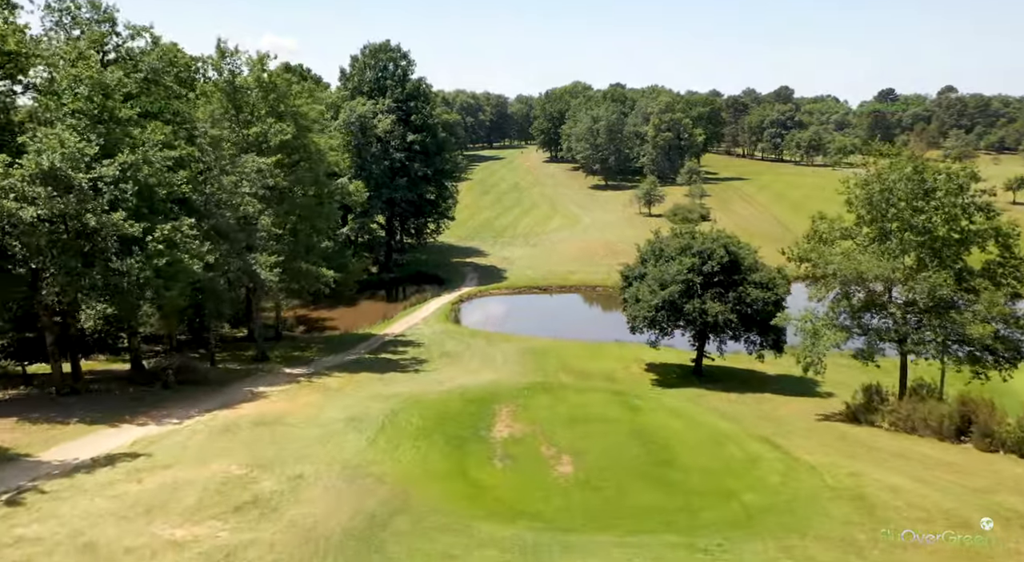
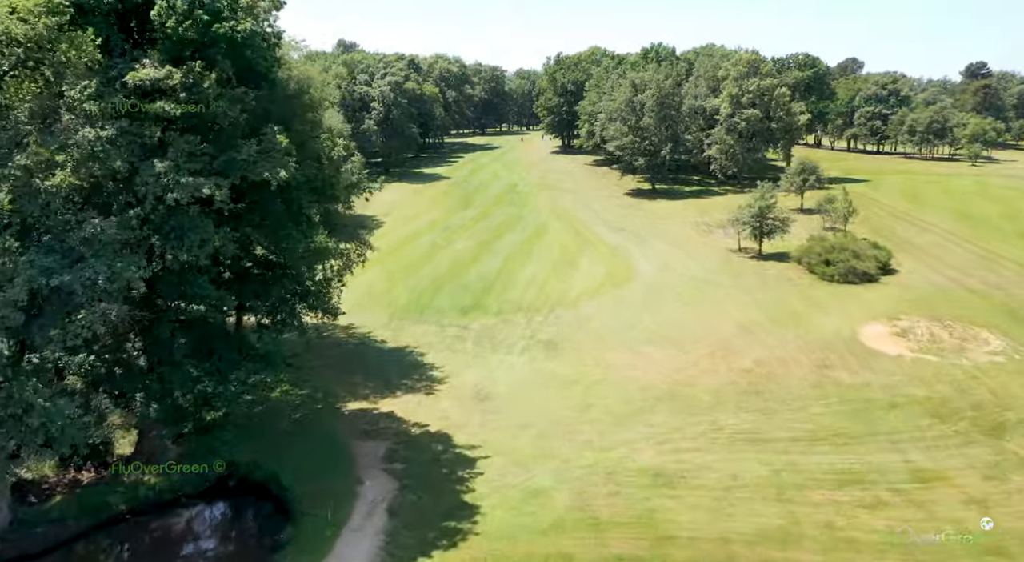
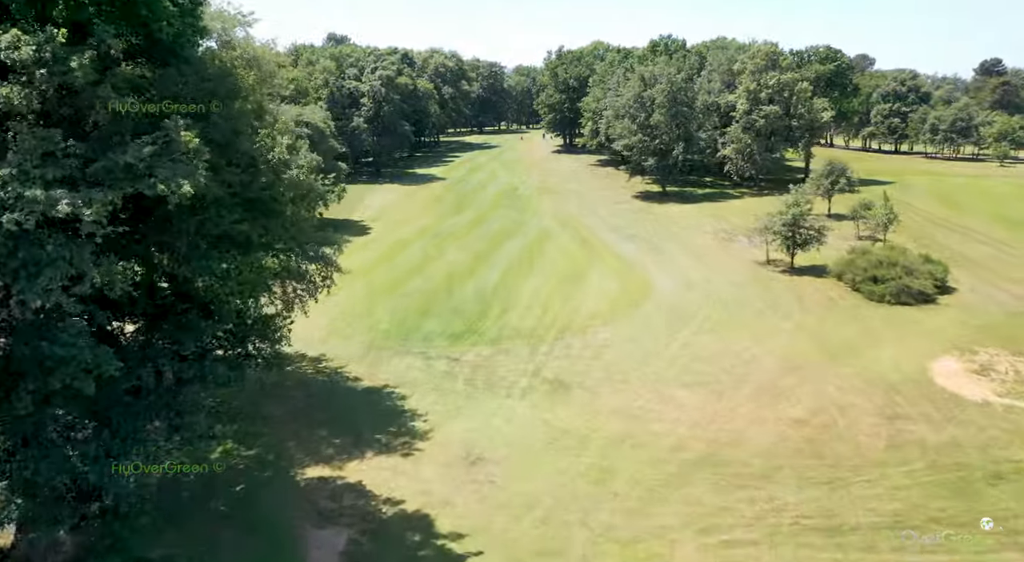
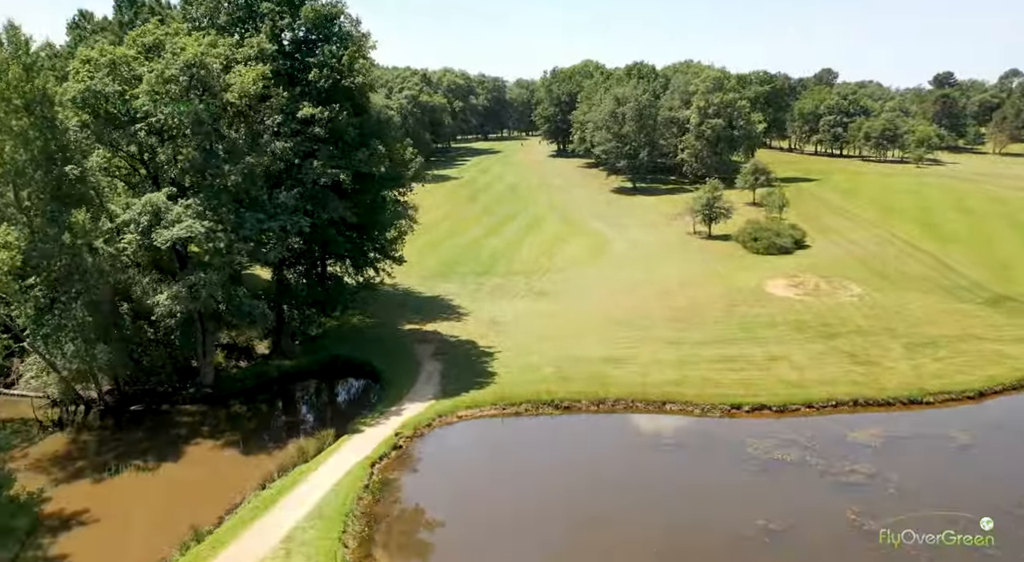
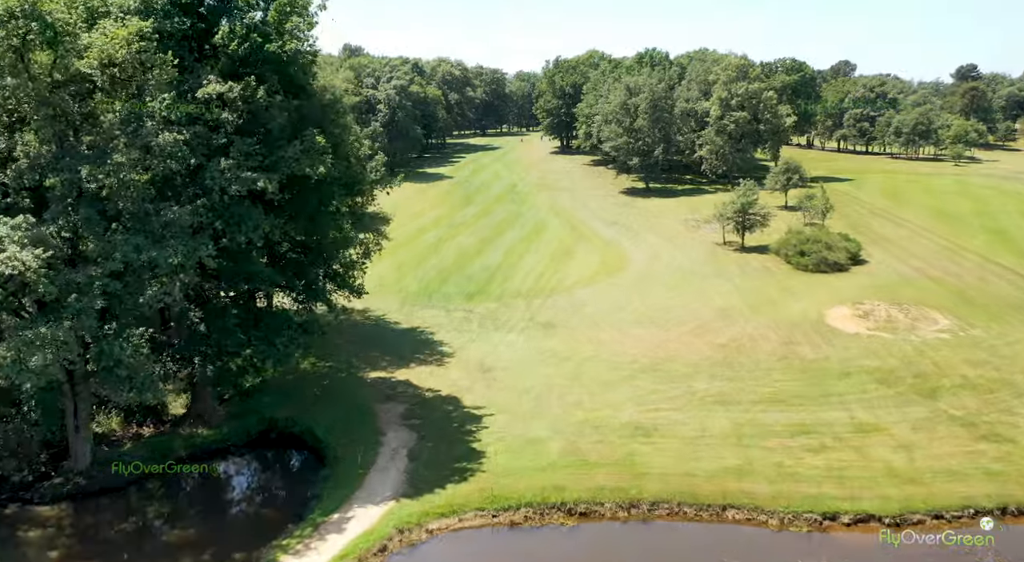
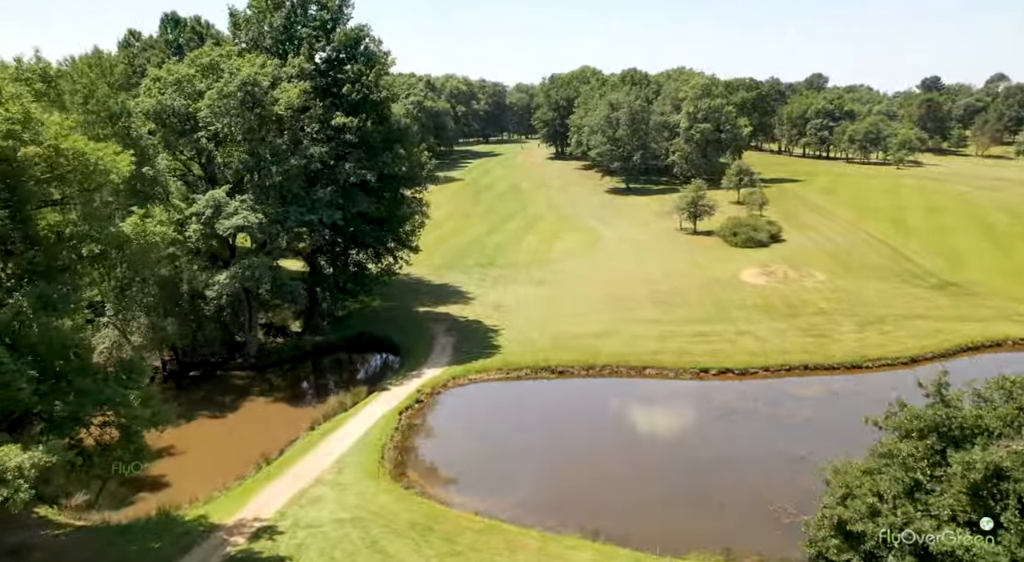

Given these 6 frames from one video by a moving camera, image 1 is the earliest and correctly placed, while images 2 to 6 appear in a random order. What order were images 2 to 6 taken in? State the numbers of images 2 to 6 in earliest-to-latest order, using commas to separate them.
6, 4, 5, 2, 3
